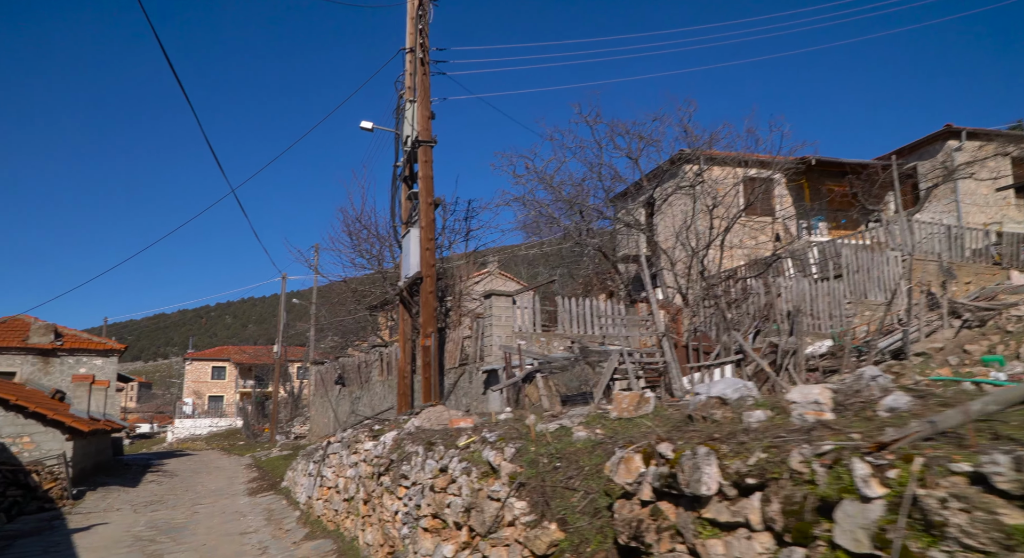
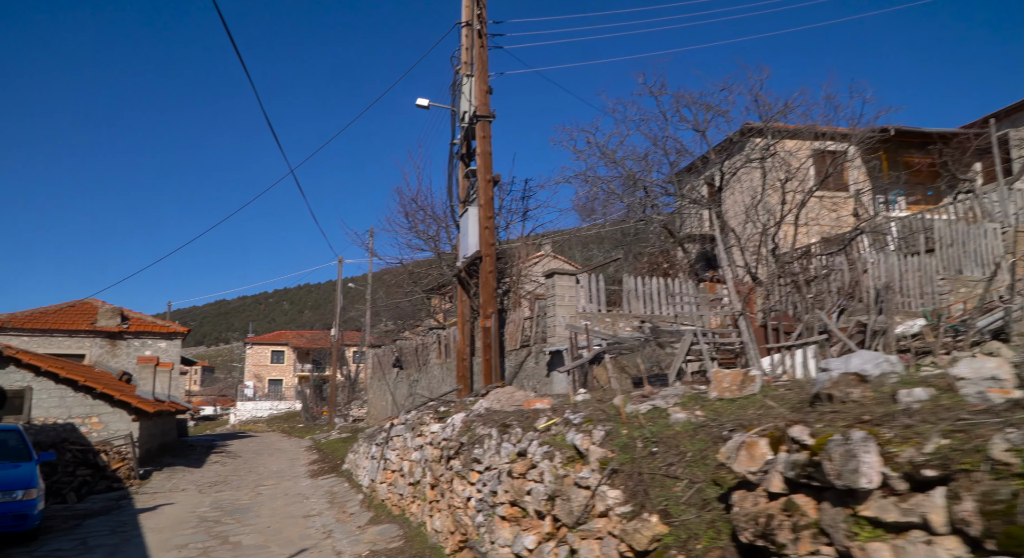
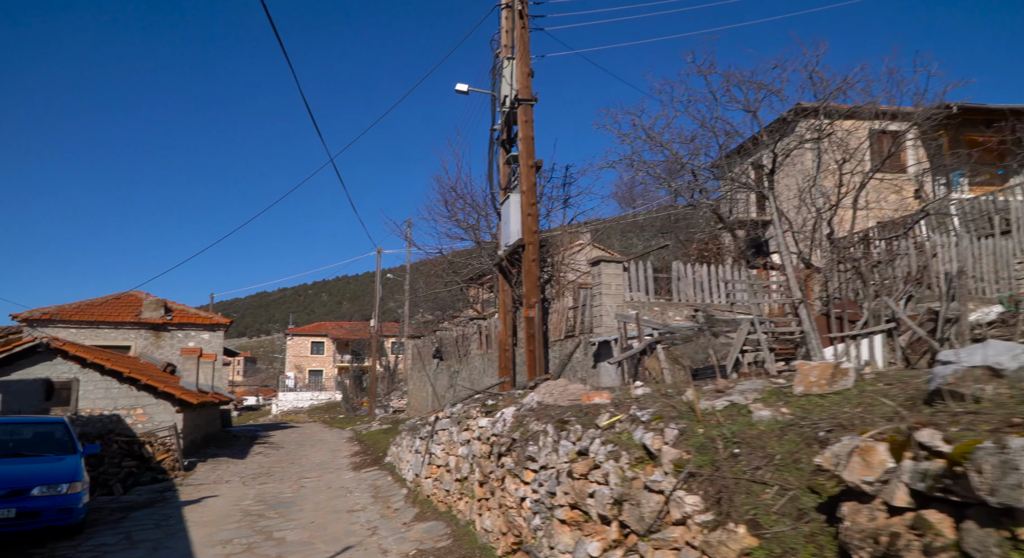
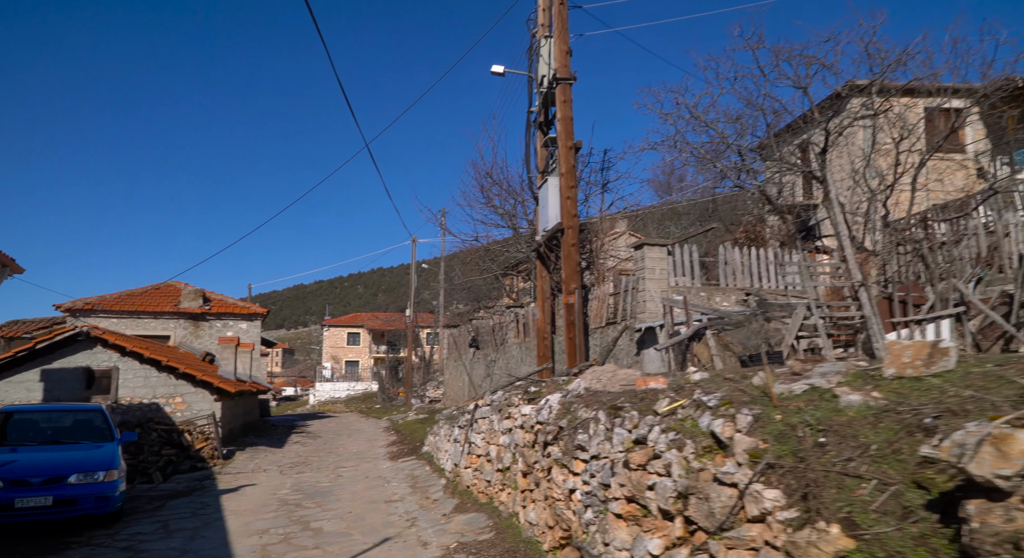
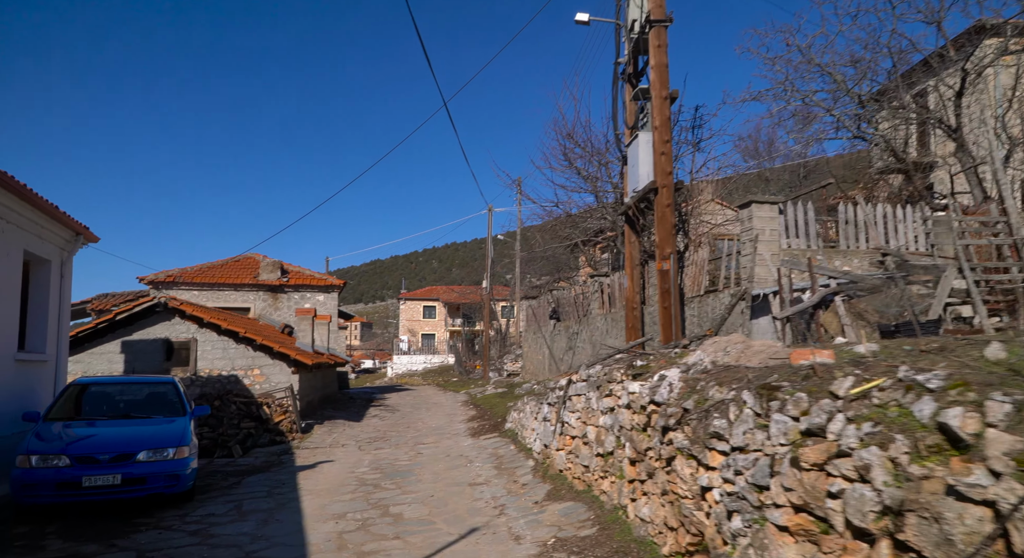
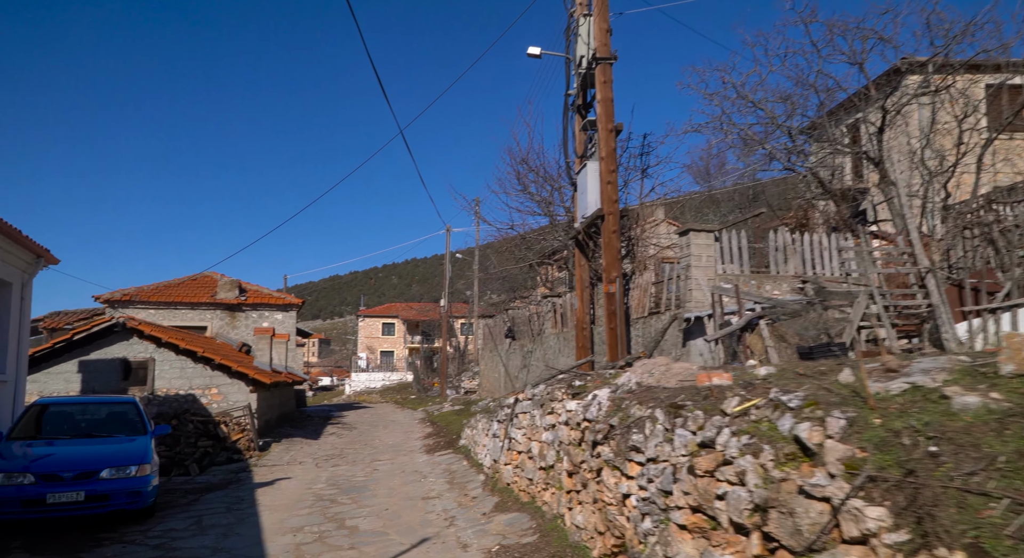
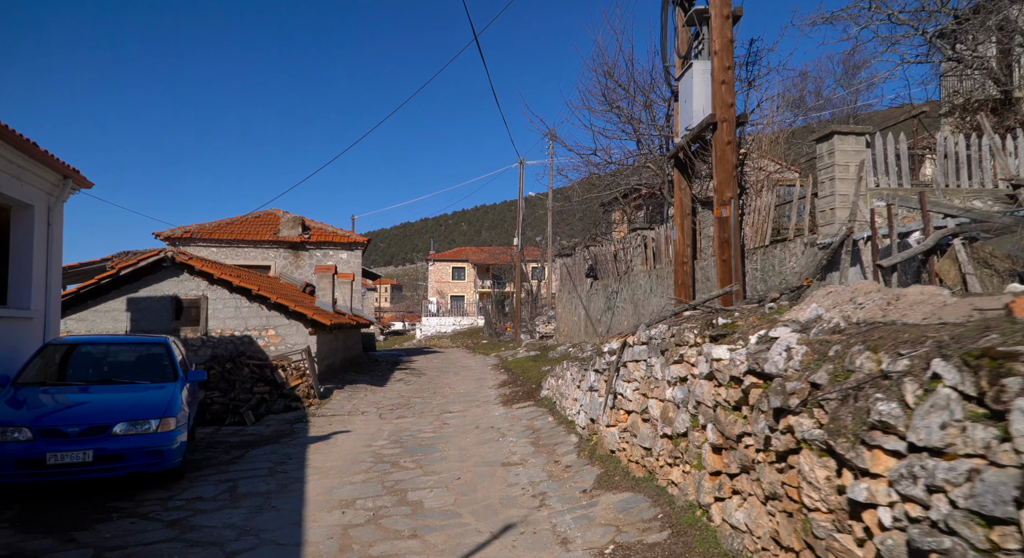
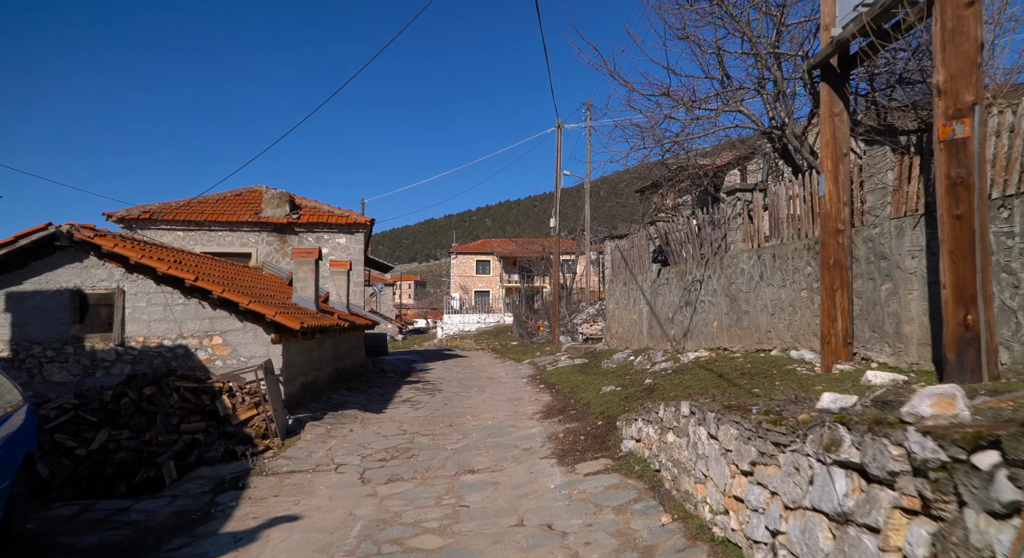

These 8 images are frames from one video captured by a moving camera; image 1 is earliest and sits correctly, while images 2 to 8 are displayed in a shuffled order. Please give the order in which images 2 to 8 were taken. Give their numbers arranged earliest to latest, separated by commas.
2, 3, 4, 6, 5, 7, 8
